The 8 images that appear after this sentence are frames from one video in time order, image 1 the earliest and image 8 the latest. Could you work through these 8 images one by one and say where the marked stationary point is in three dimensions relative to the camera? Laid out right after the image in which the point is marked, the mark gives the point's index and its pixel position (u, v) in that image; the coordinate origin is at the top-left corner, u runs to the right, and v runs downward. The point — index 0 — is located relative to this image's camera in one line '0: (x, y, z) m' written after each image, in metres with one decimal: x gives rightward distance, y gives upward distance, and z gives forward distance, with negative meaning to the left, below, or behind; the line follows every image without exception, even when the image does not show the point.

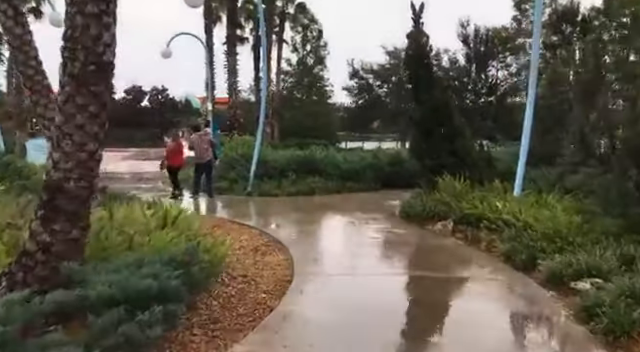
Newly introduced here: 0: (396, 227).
0: (+1.2, -0.8, +7.2) m
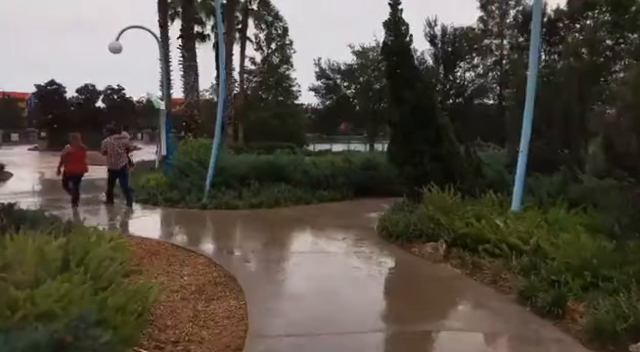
0: (+0.8, -1.0, +6.0) m
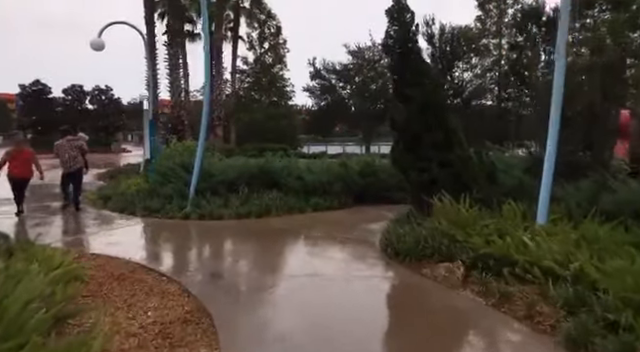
0: (+0.7, -1.1, +5.1) m
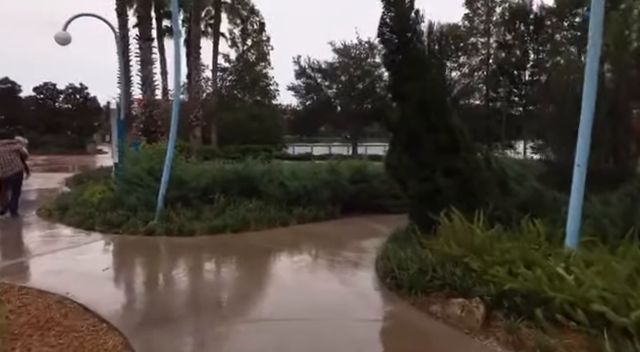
0: (+0.5, -1.2, +4.2) m
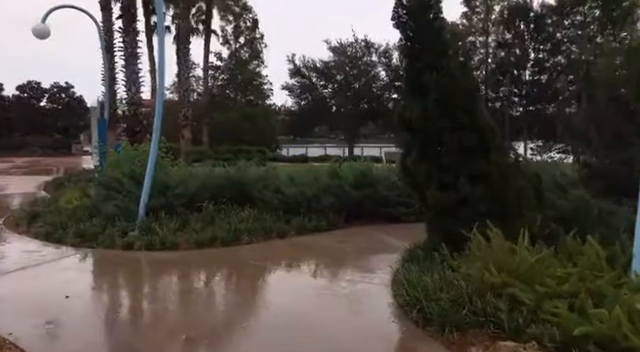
0: (+0.6, -1.3, +3.3) m
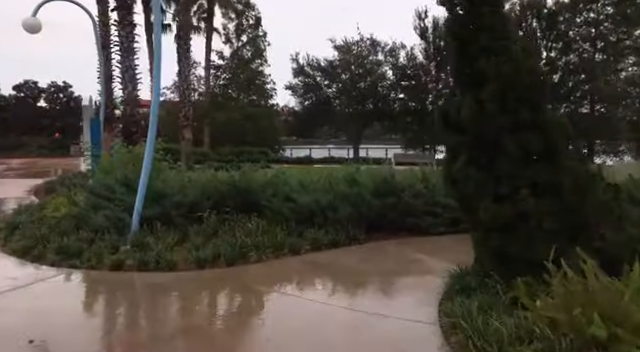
0: (+0.9, -1.4, +2.4) m
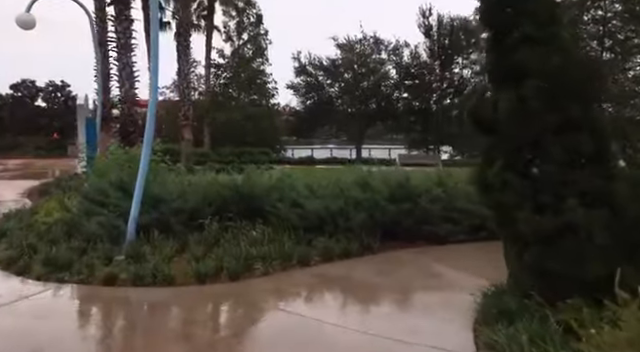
0: (+1.0, -1.5, +1.9) m
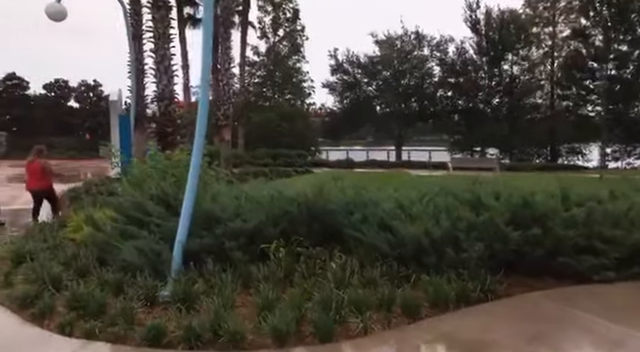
0: (+1.9, -1.6, +0.3) m
